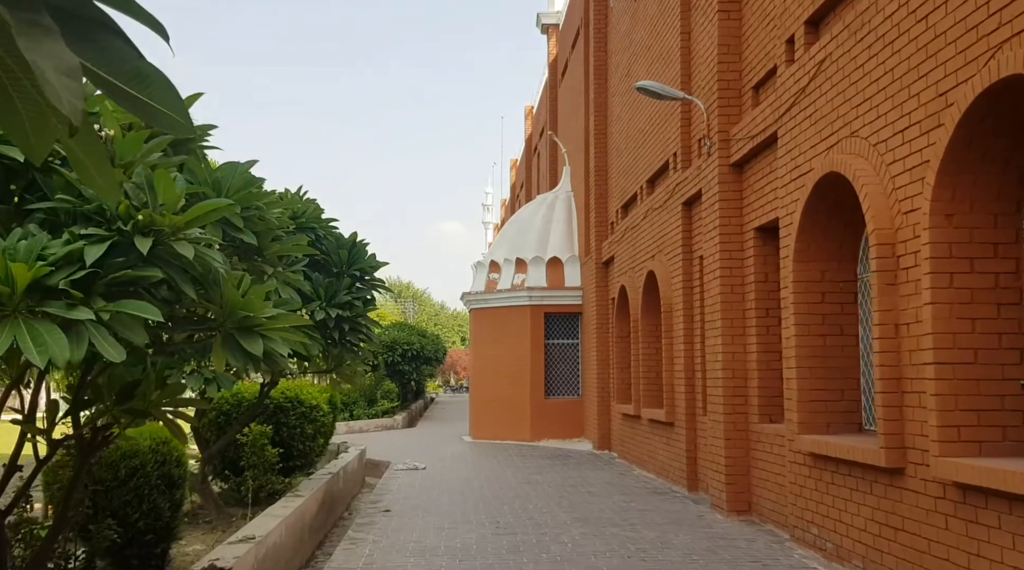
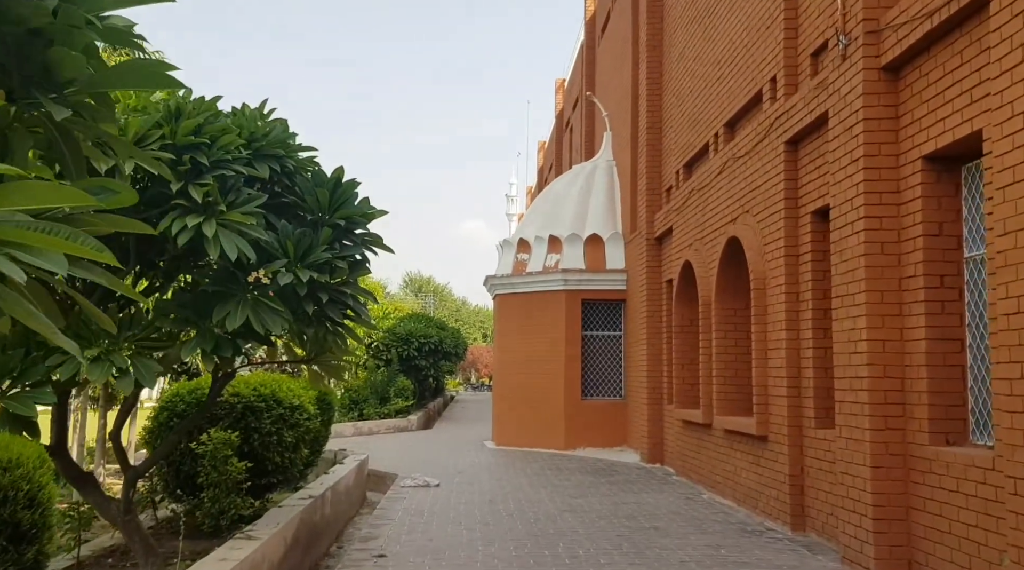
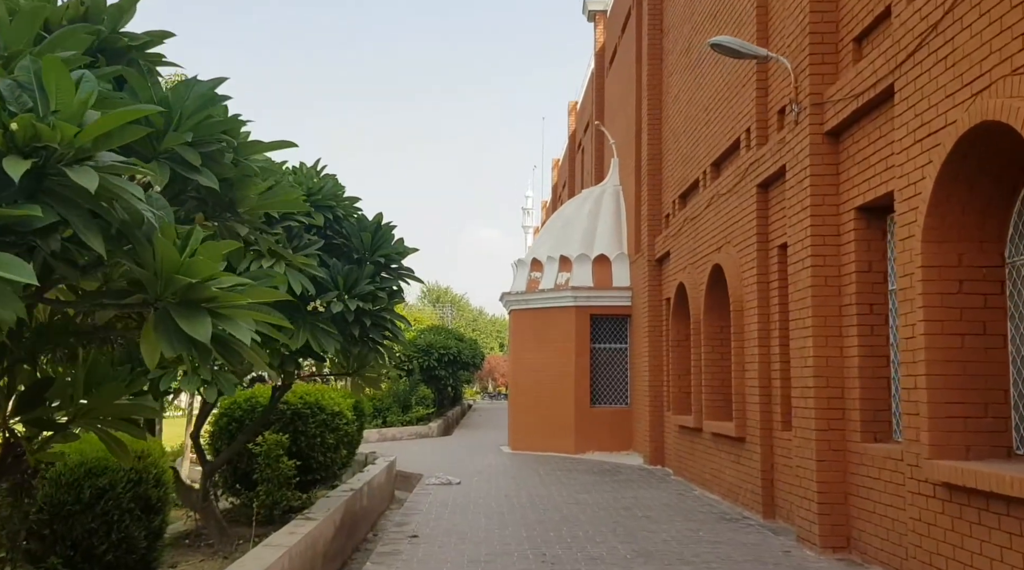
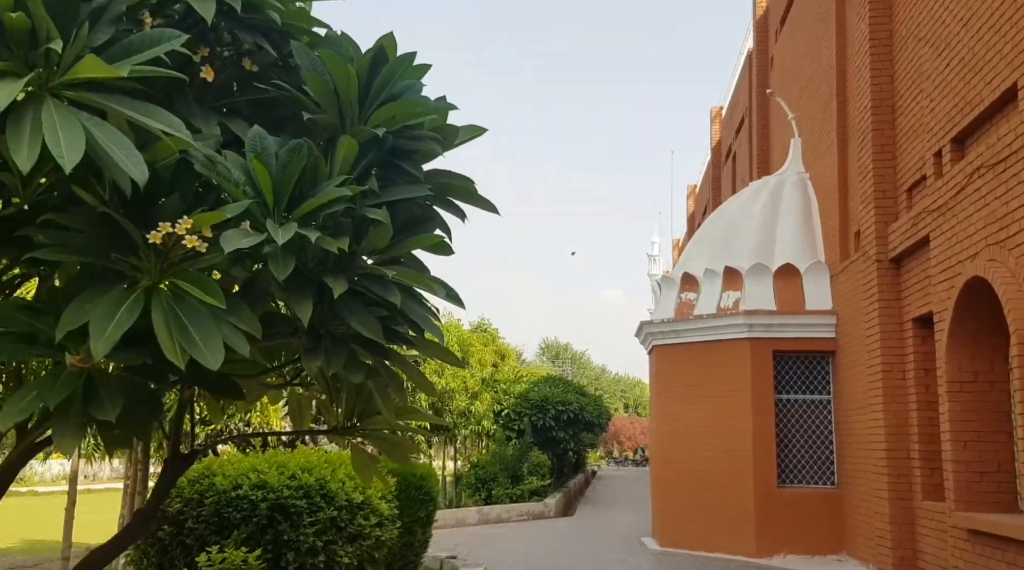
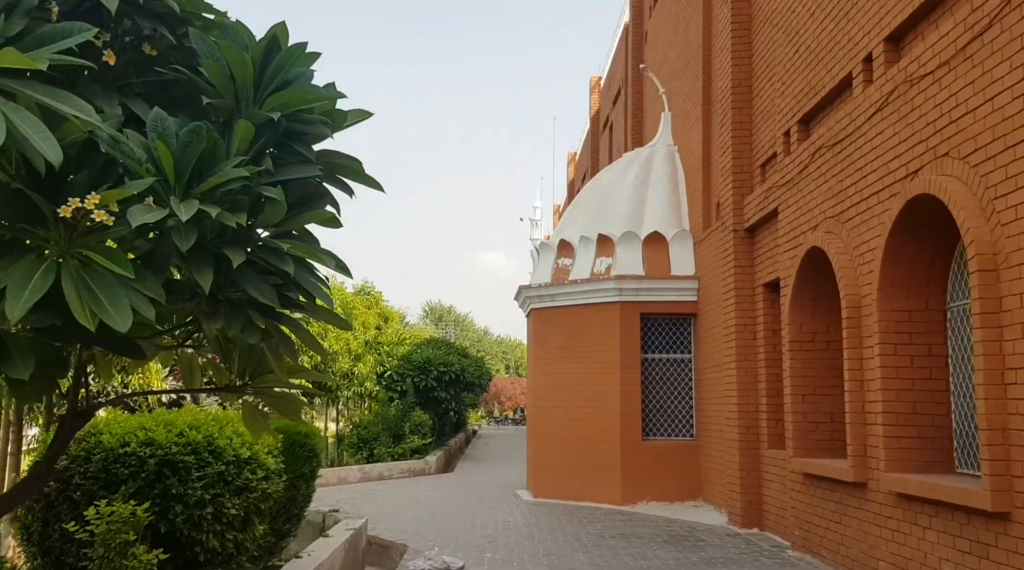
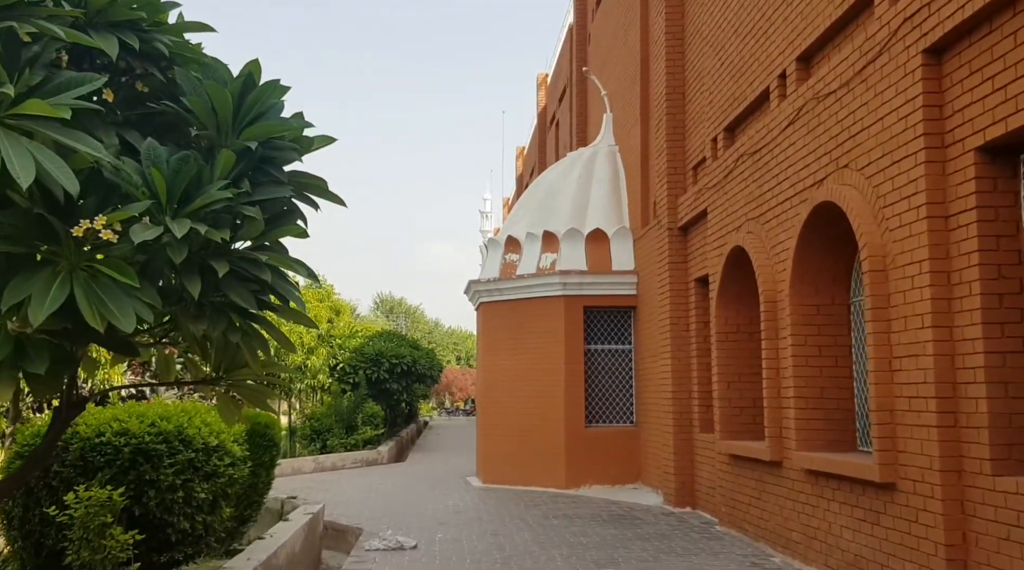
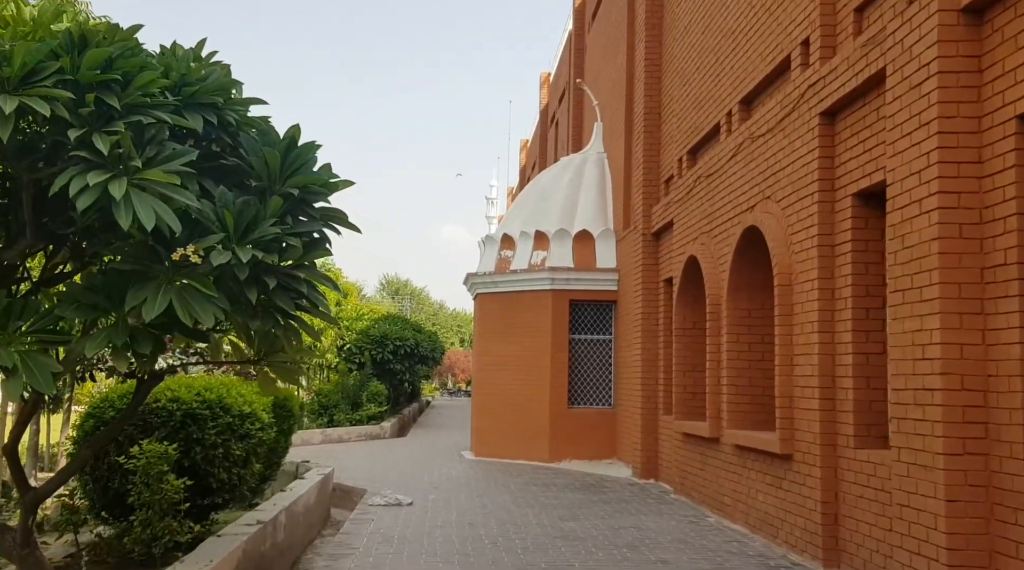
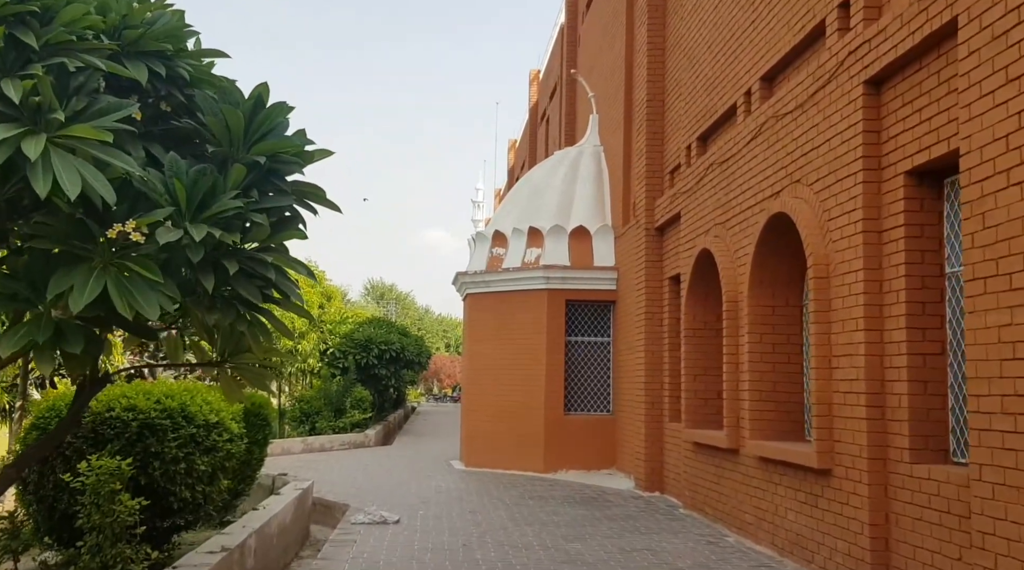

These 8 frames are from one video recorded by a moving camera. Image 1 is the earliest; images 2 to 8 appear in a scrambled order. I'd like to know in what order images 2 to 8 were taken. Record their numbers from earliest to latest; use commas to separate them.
3, 2, 7, 8, 6, 5, 4
